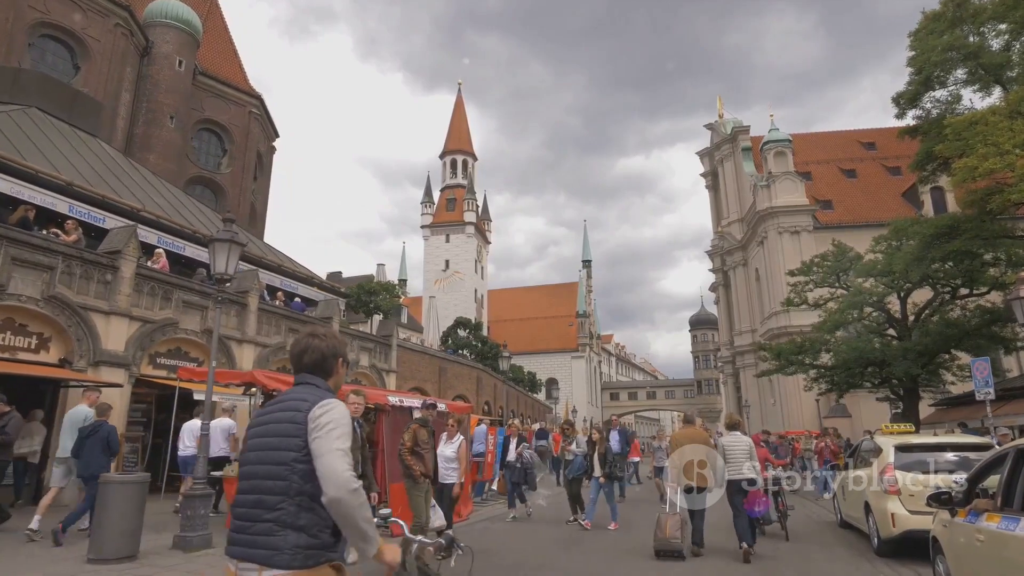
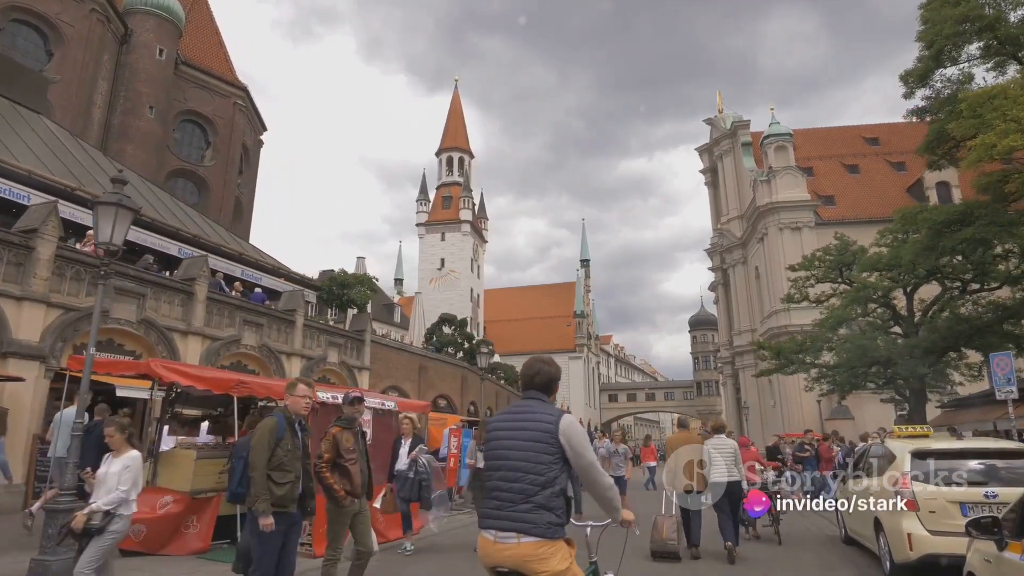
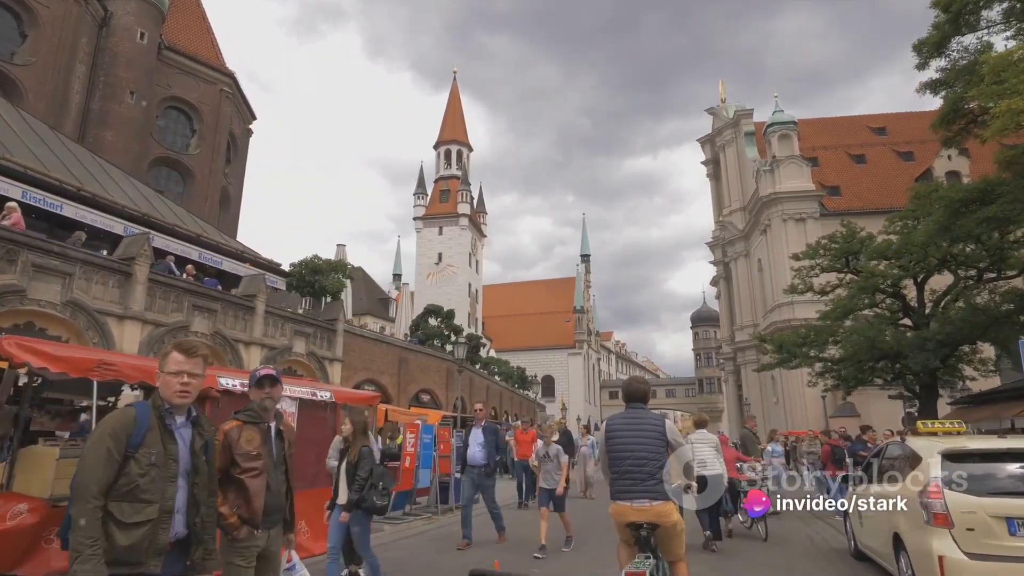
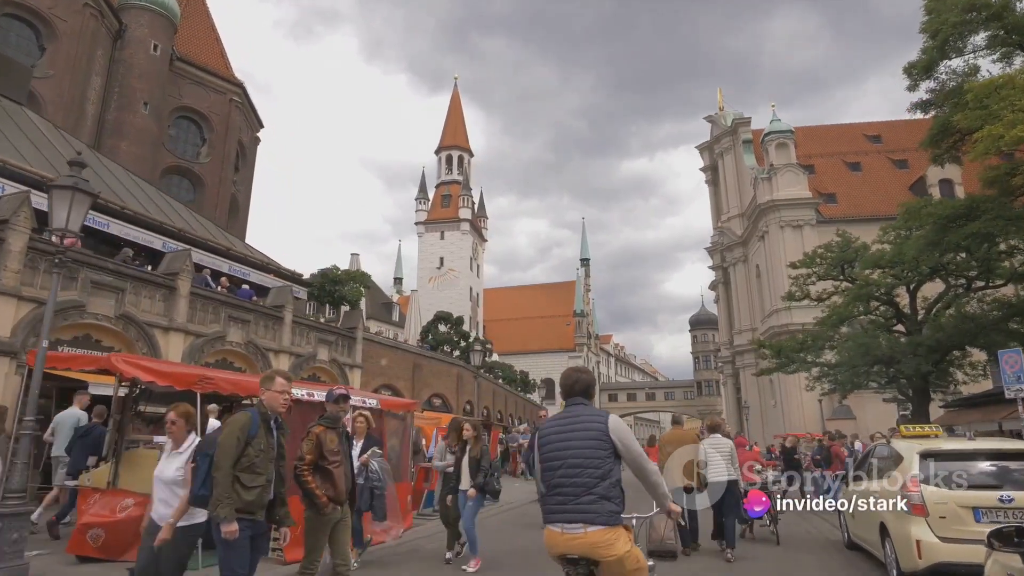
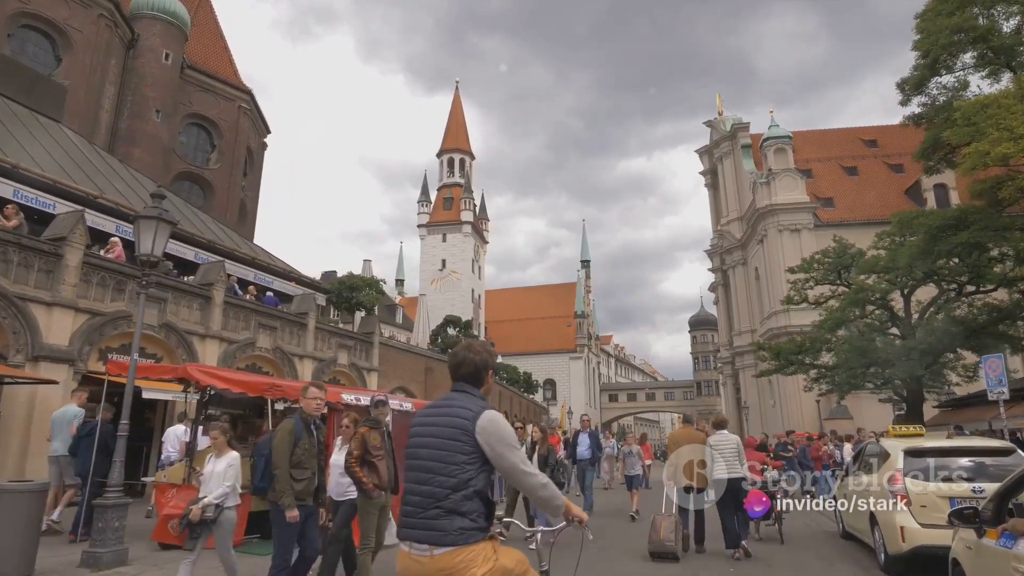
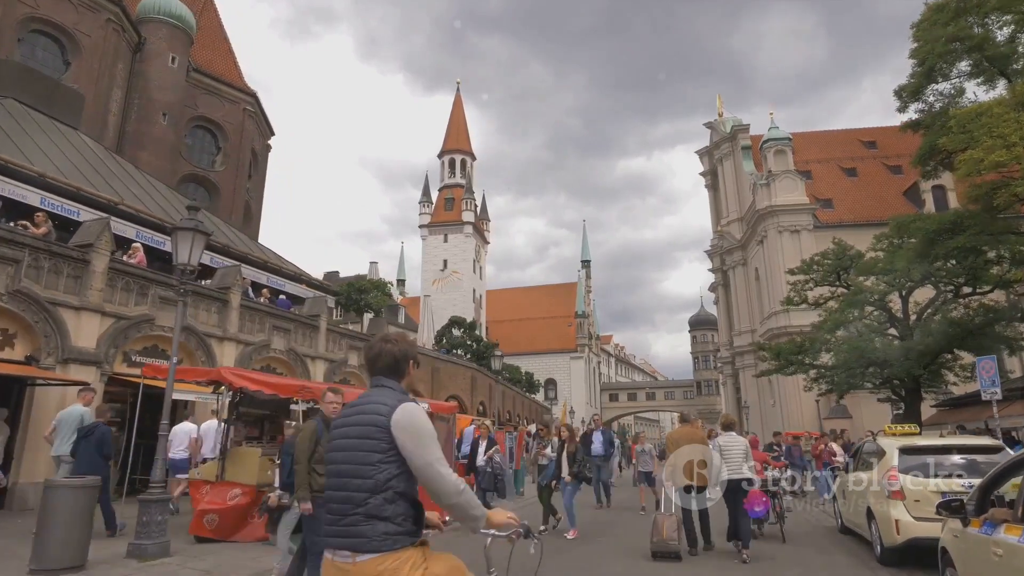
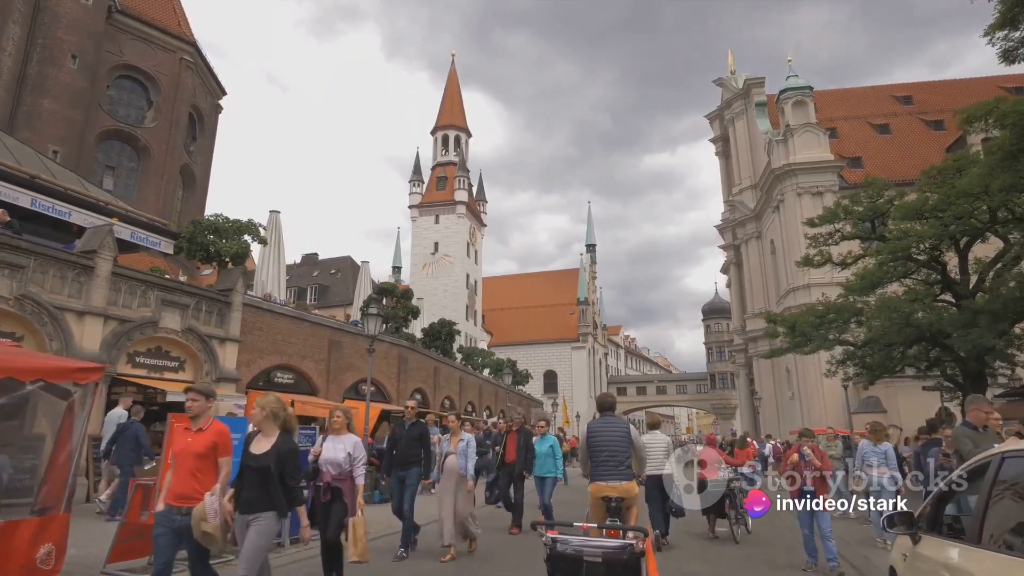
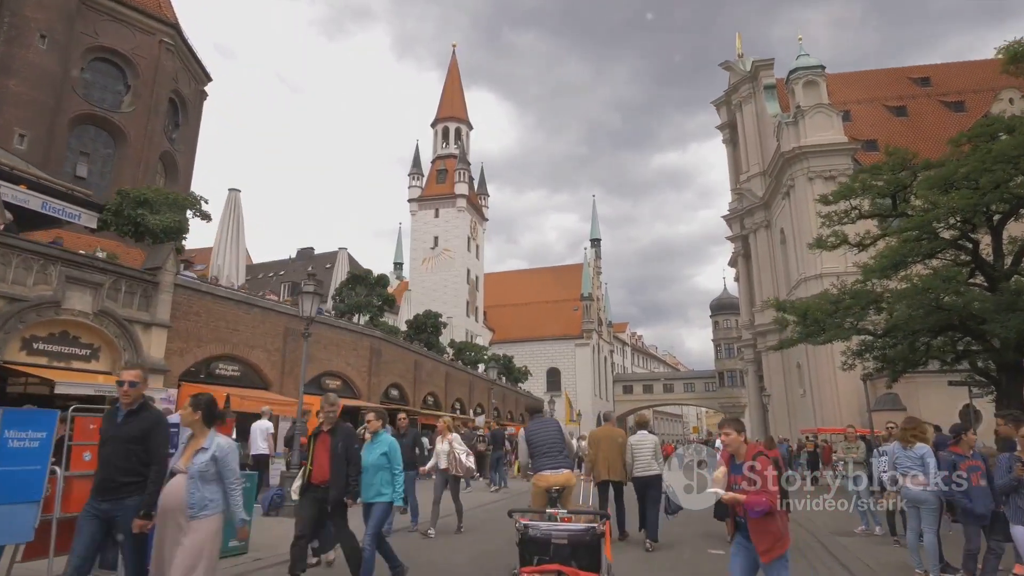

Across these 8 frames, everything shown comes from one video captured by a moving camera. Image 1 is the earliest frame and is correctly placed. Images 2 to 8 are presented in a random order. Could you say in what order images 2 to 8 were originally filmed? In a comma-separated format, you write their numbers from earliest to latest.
6, 5, 2, 4, 3, 7, 8
